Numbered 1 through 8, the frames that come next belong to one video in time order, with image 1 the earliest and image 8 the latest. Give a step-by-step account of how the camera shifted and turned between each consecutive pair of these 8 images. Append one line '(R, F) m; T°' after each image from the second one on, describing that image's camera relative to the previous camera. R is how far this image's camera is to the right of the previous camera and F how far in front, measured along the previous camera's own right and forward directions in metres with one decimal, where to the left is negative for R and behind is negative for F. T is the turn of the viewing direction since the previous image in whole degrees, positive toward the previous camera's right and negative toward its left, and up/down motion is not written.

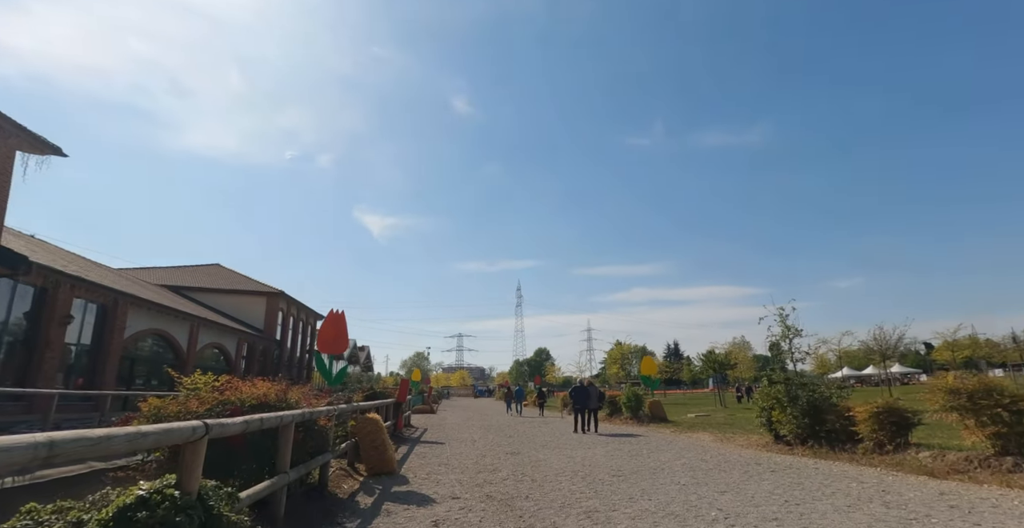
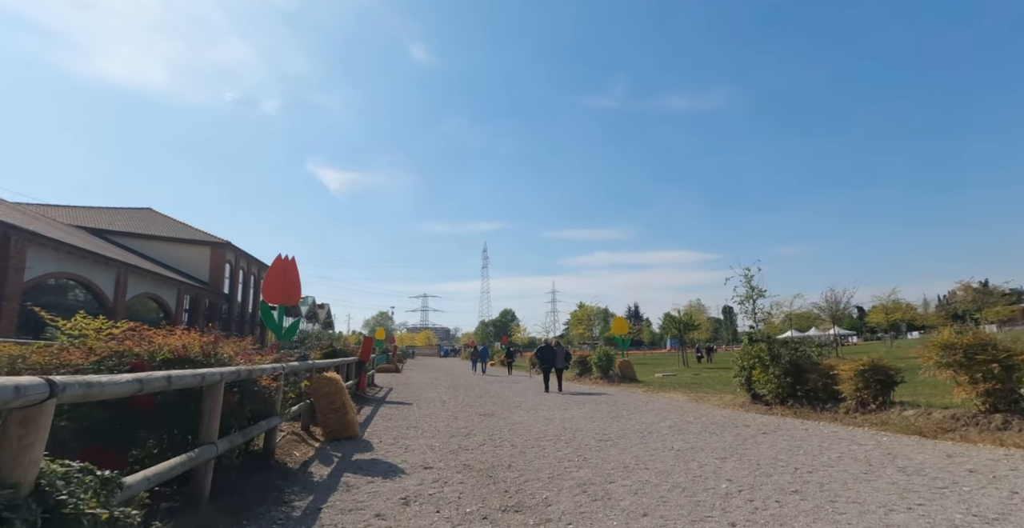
(-0.2, +1.0) m; +4°
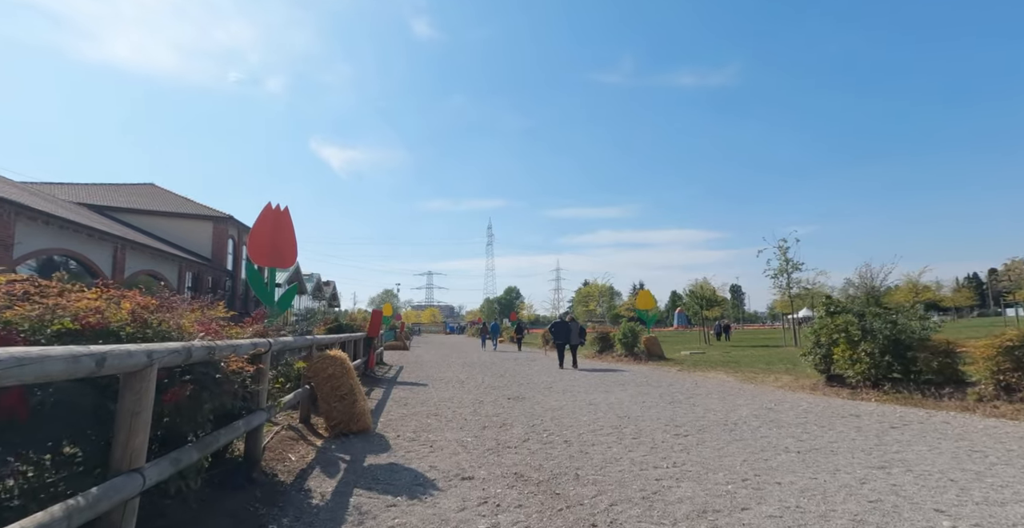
(-0.6, +1.7) m; 0°
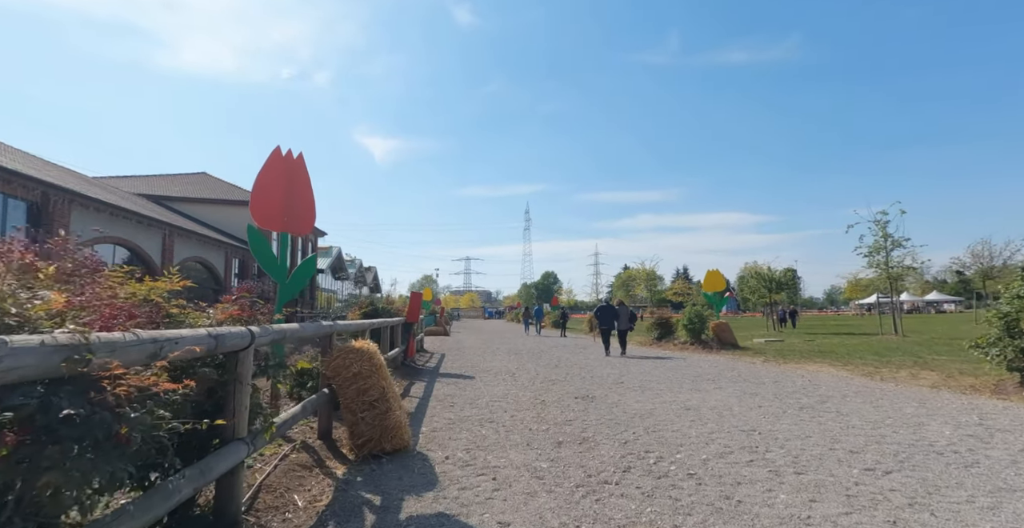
(-0.5, +1.9) m; -4°
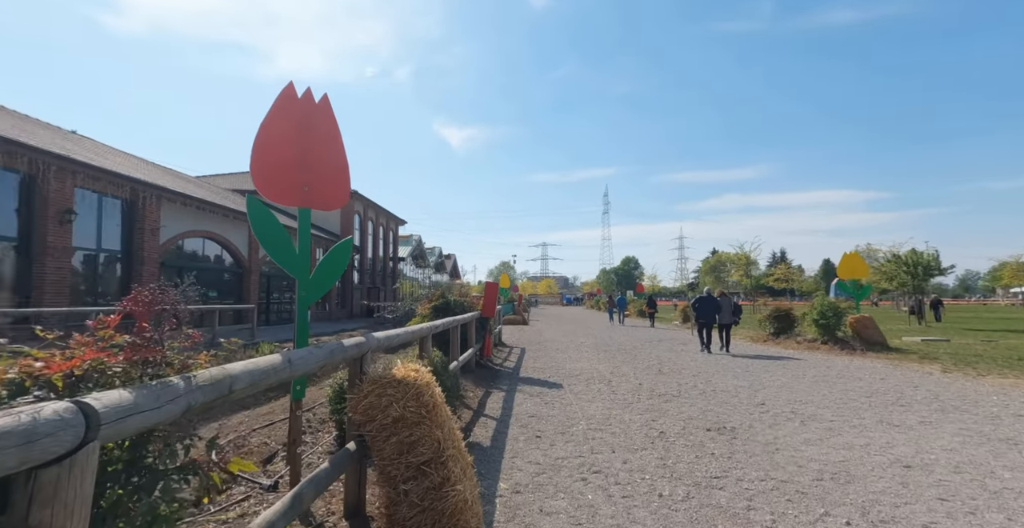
(-0.3, +2.0) m; -8°
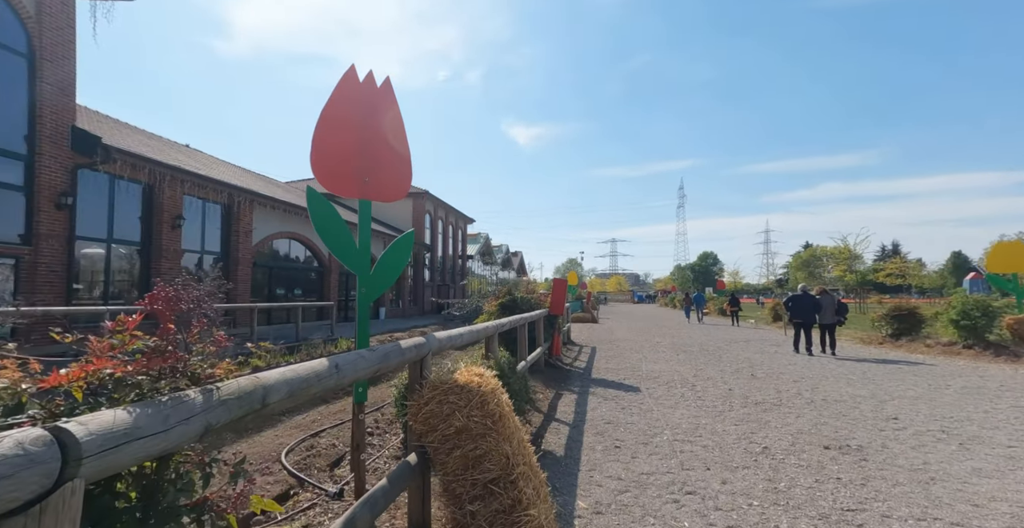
(-0.1, +0.4) m; -7°
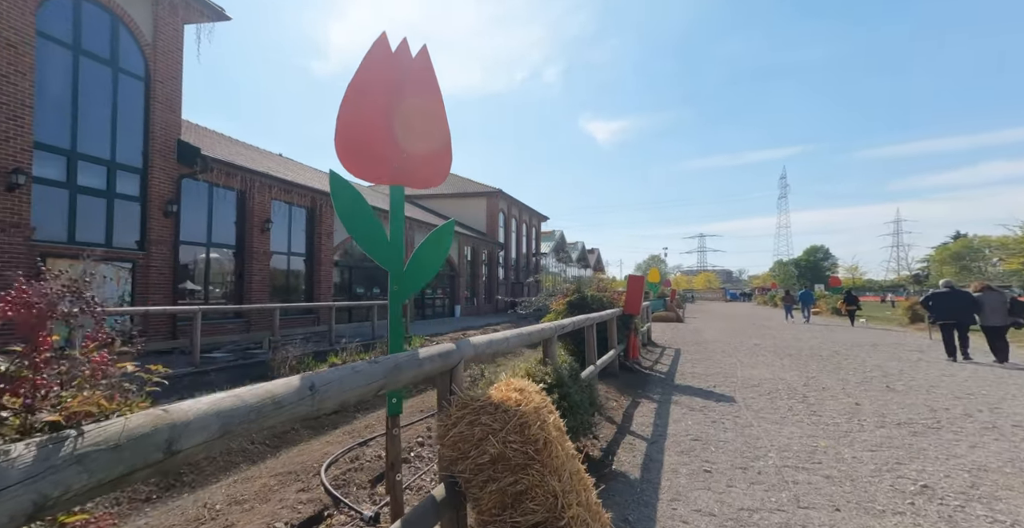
(+0.1, +0.6) m; -9°
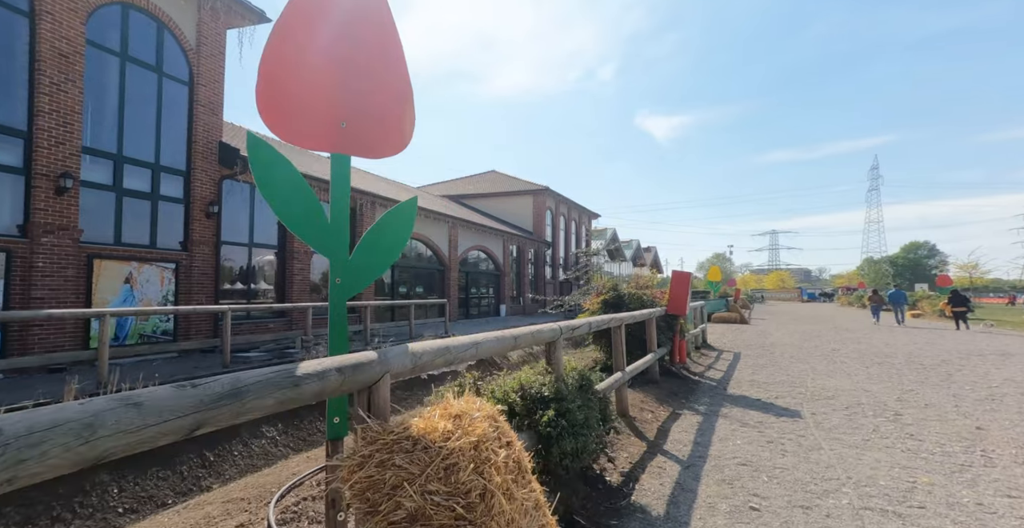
(+0.4, +0.7) m; -6°
